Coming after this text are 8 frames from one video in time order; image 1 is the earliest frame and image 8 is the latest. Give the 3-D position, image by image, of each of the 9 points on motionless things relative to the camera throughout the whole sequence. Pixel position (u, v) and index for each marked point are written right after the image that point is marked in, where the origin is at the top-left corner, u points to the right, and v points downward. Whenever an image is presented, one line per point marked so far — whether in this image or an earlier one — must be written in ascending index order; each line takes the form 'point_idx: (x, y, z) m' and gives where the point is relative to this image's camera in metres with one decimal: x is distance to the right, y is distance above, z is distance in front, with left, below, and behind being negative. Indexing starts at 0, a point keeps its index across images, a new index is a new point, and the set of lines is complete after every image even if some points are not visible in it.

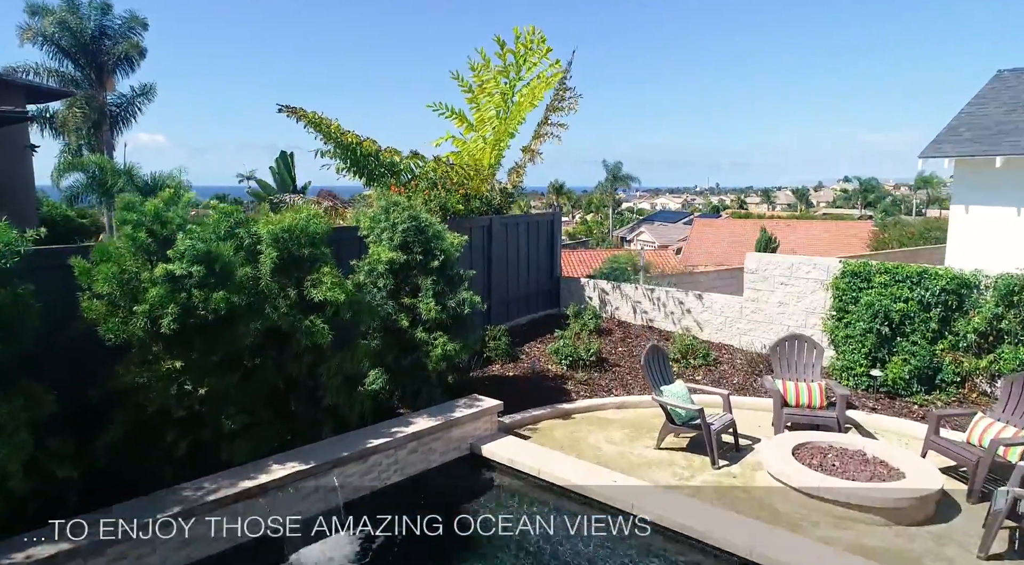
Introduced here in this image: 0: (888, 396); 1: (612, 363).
0: (+2.8, -0.8, +5.2) m
1: (+0.9, -0.7, +6.2) m
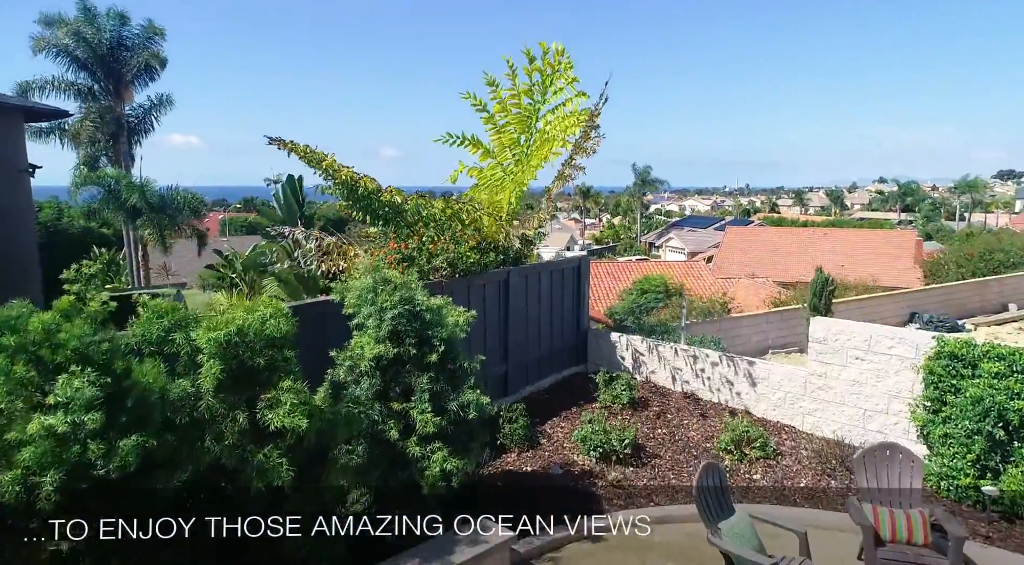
0: (+2.9, -1.4, +4.1) m
1: (+1.0, -1.2, +5.2) m
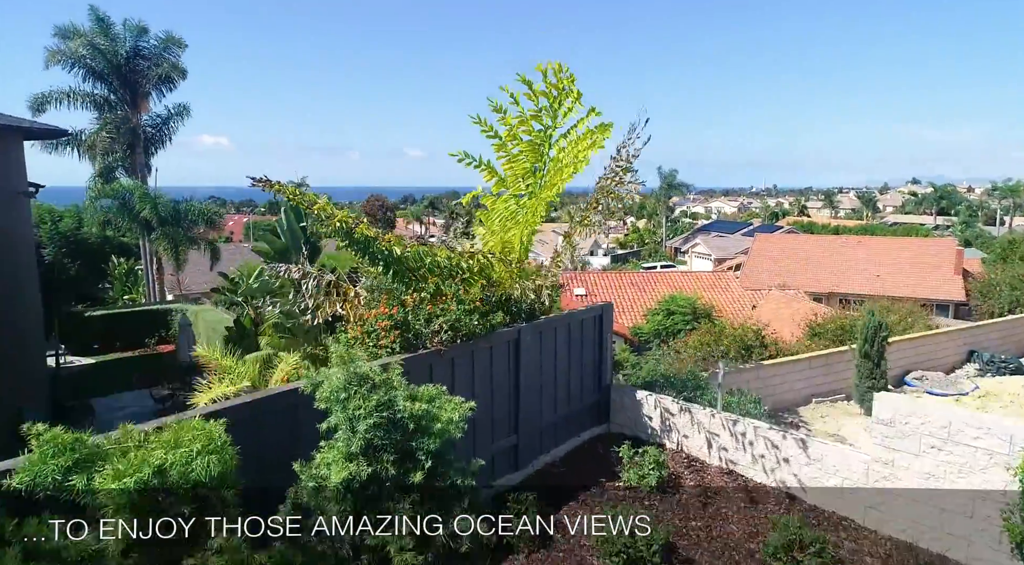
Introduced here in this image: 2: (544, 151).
0: (+2.9, -1.8, +3.3) m
1: (+1.1, -1.7, +4.4) m
2: (+0.3, +1.3, +7.0) m
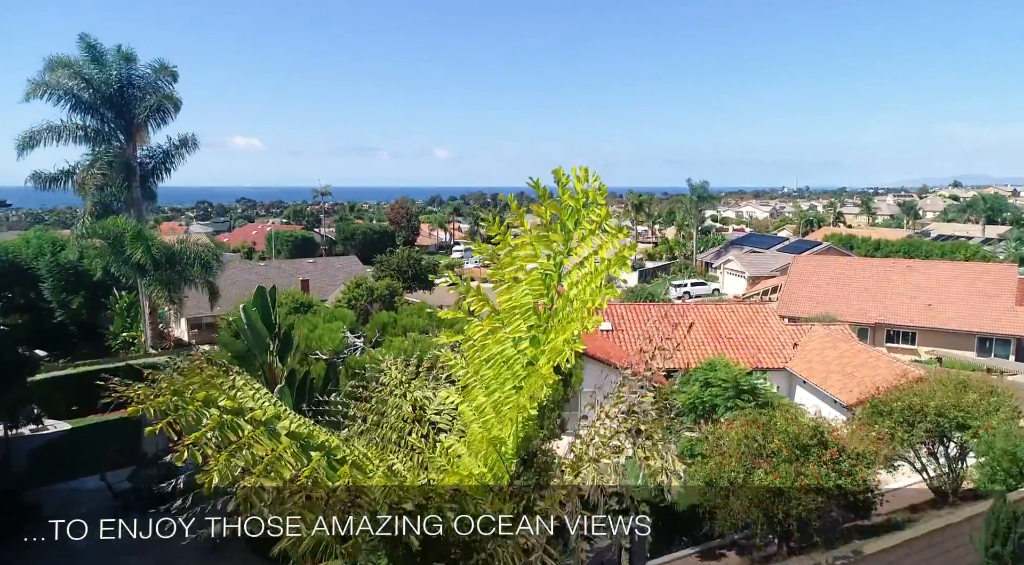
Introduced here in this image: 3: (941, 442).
0: (+2.7, -3.2, +1.3) m
1: (+0.9, -3.0, +2.5) m
2: (+0.3, 0.0, +5.1) m
3: (+8.0, -3.0, +13.2) m
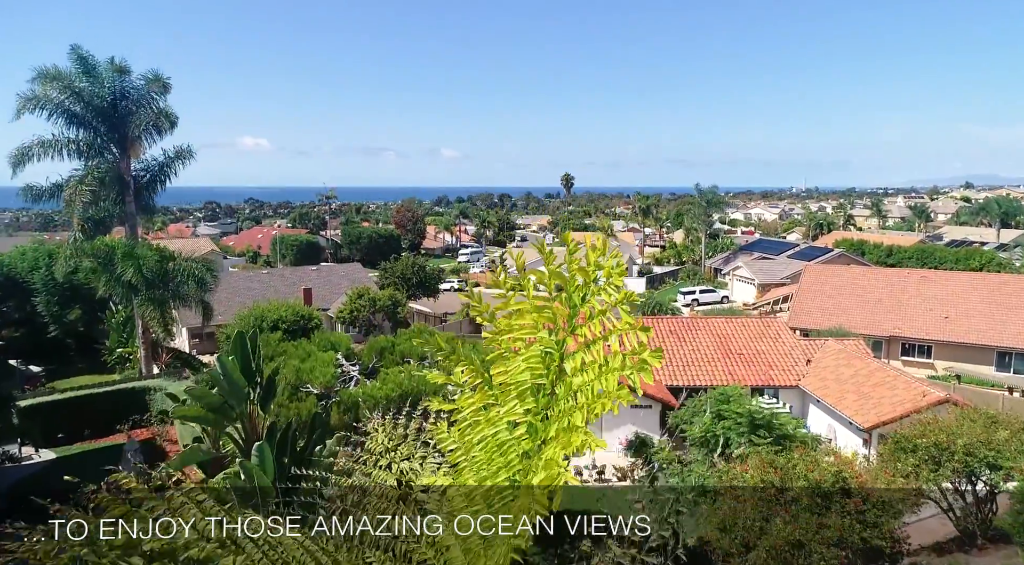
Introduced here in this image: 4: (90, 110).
0: (+2.6, -3.7, +0.6) m
1: (+0.8, -3.5, +1.8) m
2: (+0.2, -0.6, +4.4) m
3: (+8.0, -3.5, +12.4) m
4: (-11.7, +4.8, +19.5) m
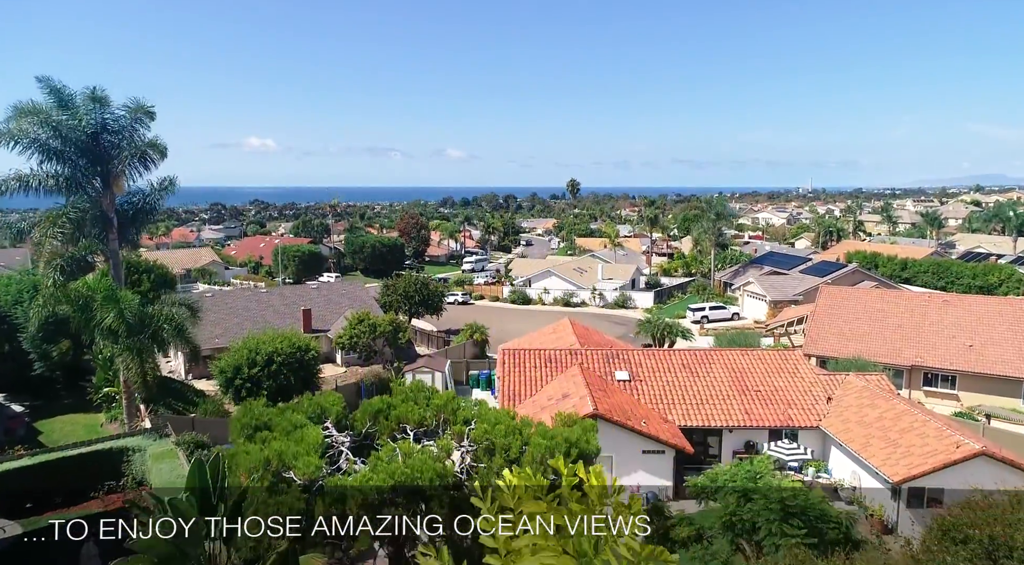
0: (+2.6, -4.9, -0.6) m
1: (+0.9, -4.7, +0.5) m
2: (+0.3, -1.7, +3.2) m
3: (+8.1, -4.7, +11.2) m
4: (-11.5, +3.6, +18.4) m
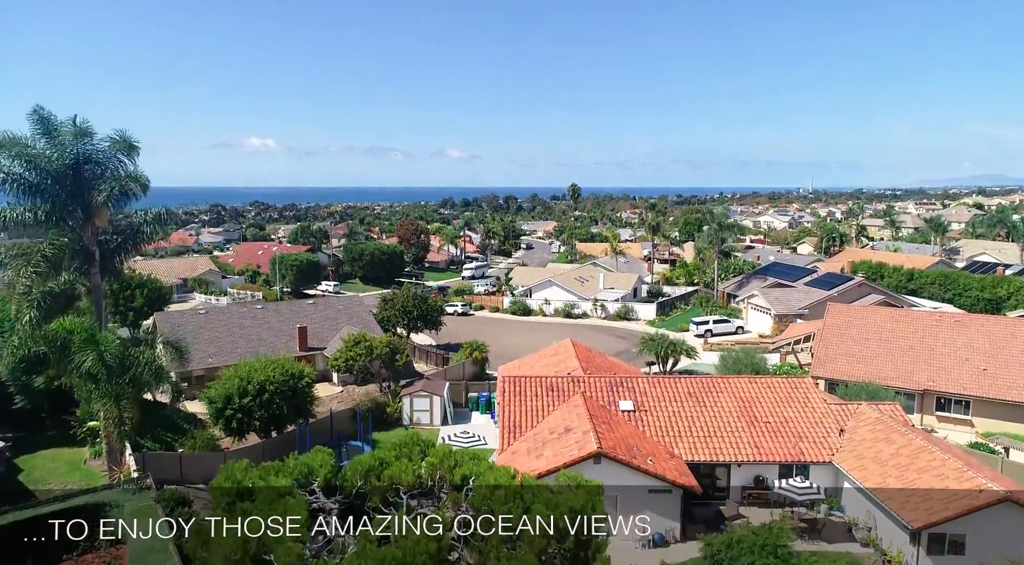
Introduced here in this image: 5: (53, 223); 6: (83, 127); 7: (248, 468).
0: (+2.6, -5.8, -1.5) m
1: (+0.9, -5.6, -0.4) m
2: (+0.3, -2.7, +2.3) m
3: (+8.1, -5.6, +10.3) m
4: (-11.5, +2.7, +17.5) m
5: (-11.6, +1.5, +17.9) m
6: (-10.9, +4.0, +17.9) m
7: (-4.8, -3.4, +12.9) m
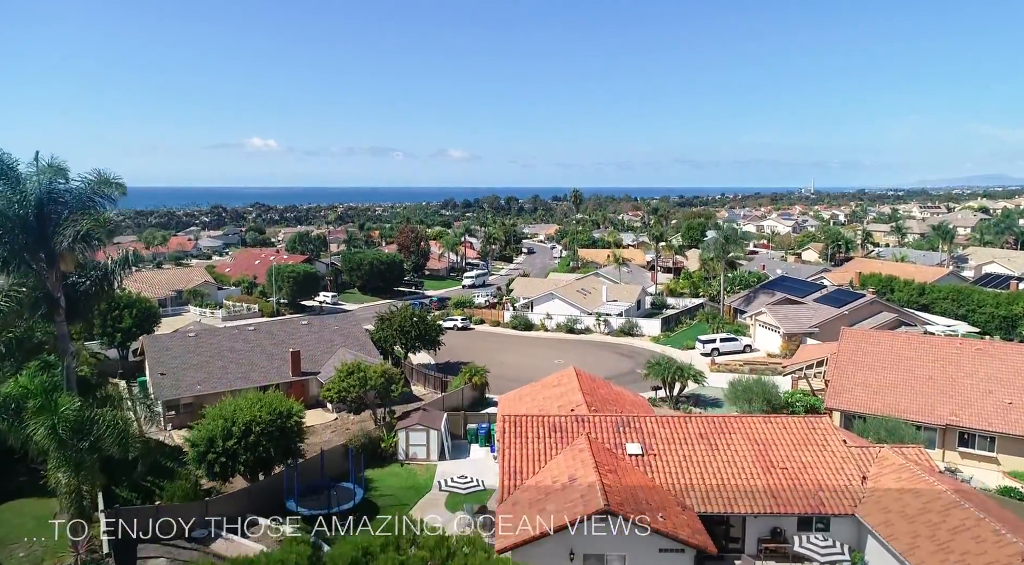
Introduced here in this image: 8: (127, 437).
0: (+2.6, -7.0, -3.0) m
1: (+0.8, -6.8, -1.8) m
2: (+0.2, -3.9, +0.8) m
3: (+8.1, -6.8, +8.8) m
4: (-11.5, +1.5, +16.1) m
5: (-11.6, +0.3, +16.4) m
6: (-10.9, +2.8, +16.5) m
7: (-4.8, -4.5, +11.5) m
8: (-8.4, -3.3, +16.0) m
